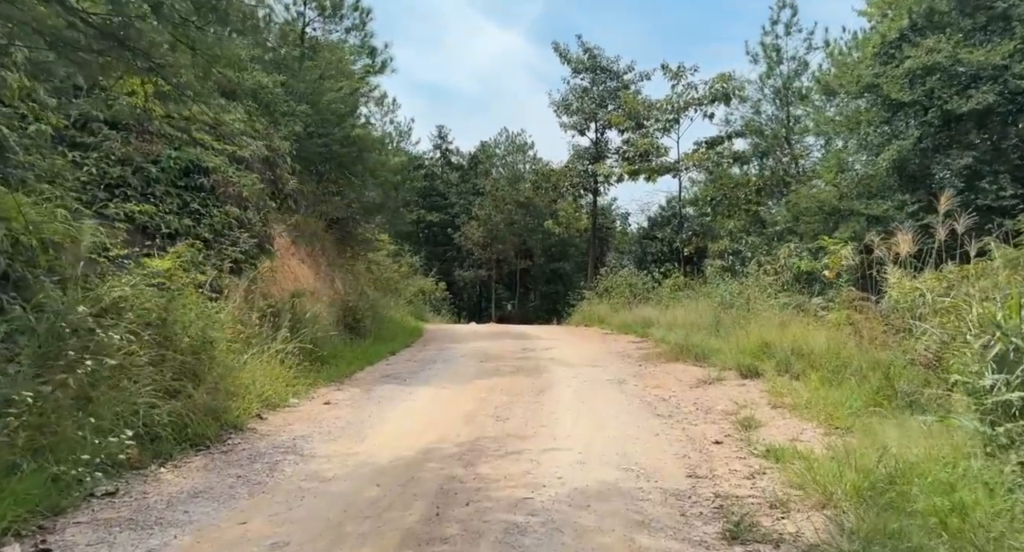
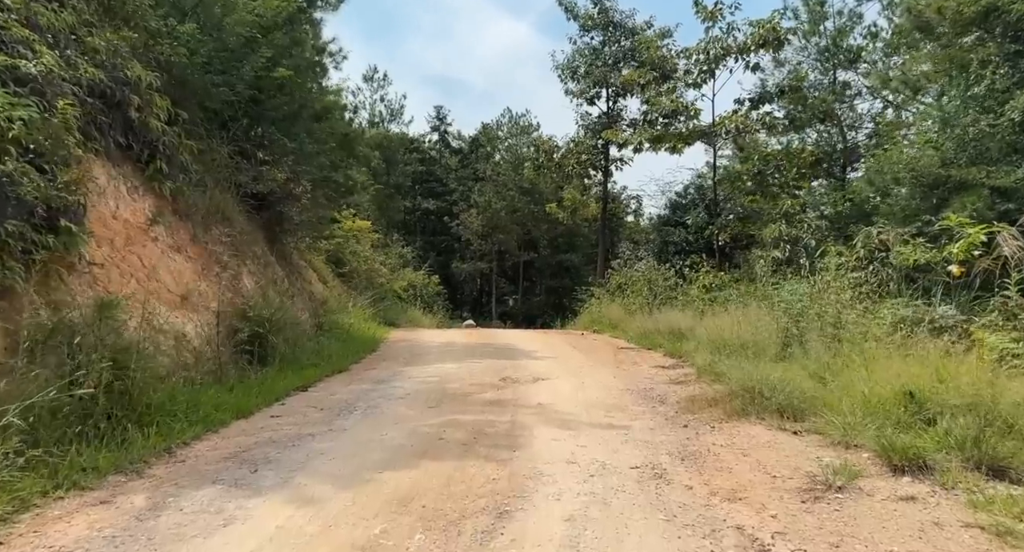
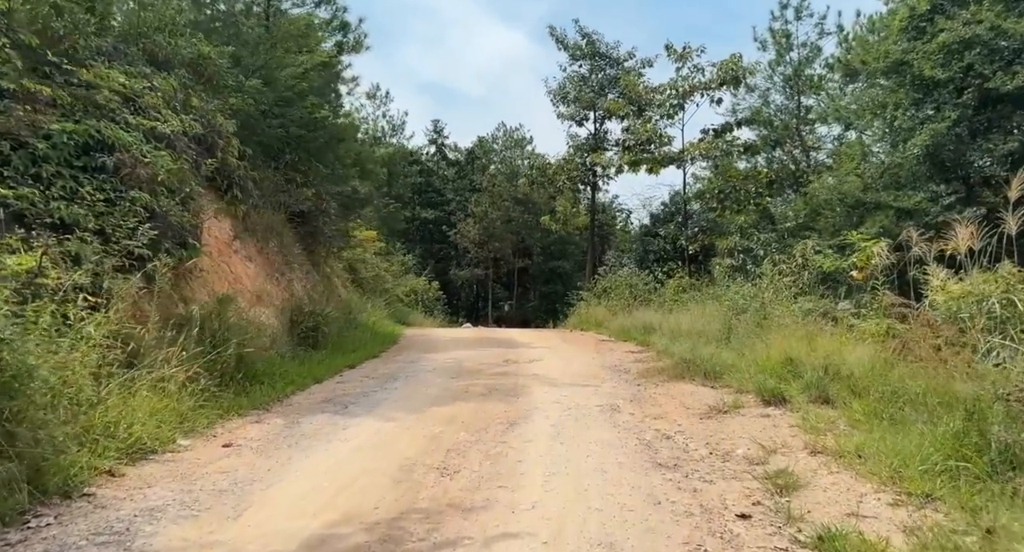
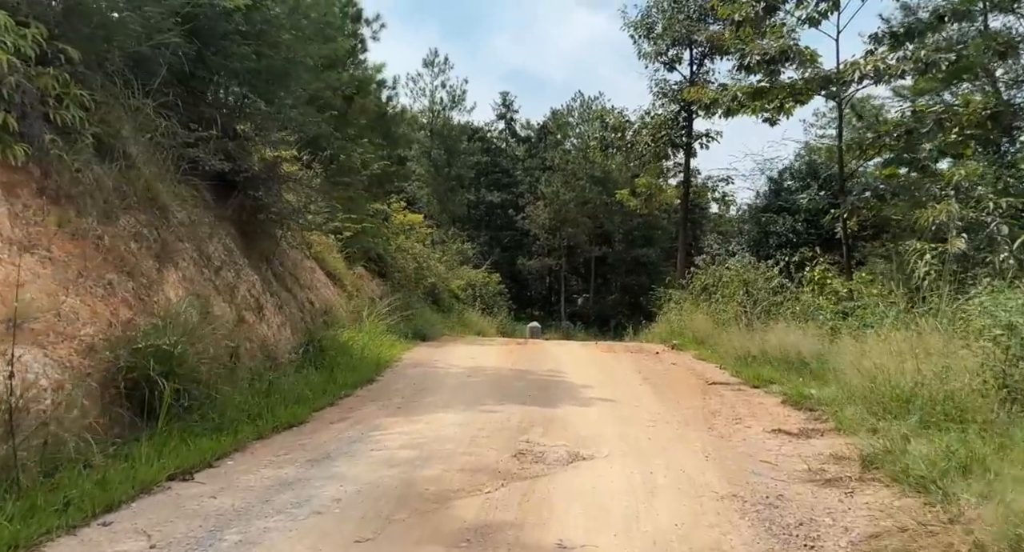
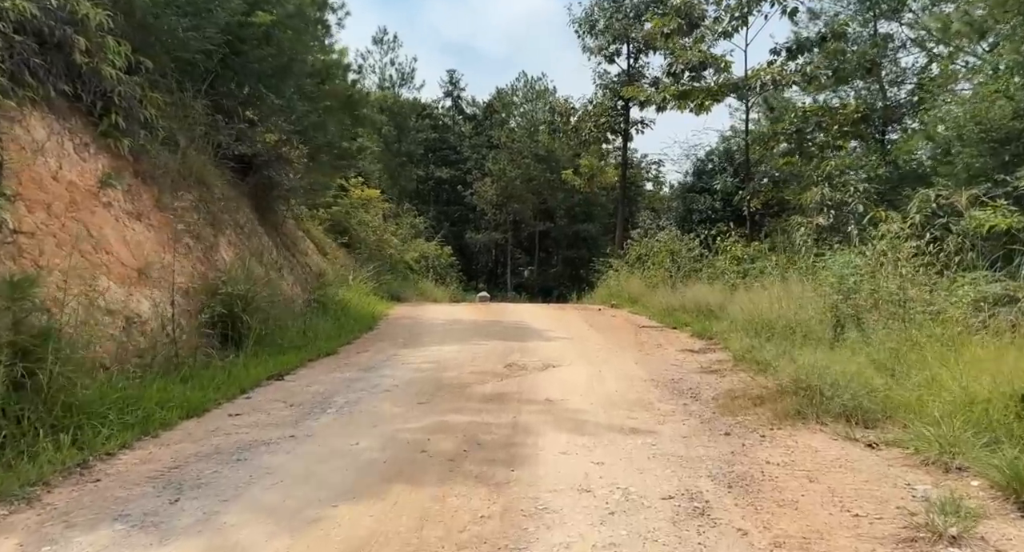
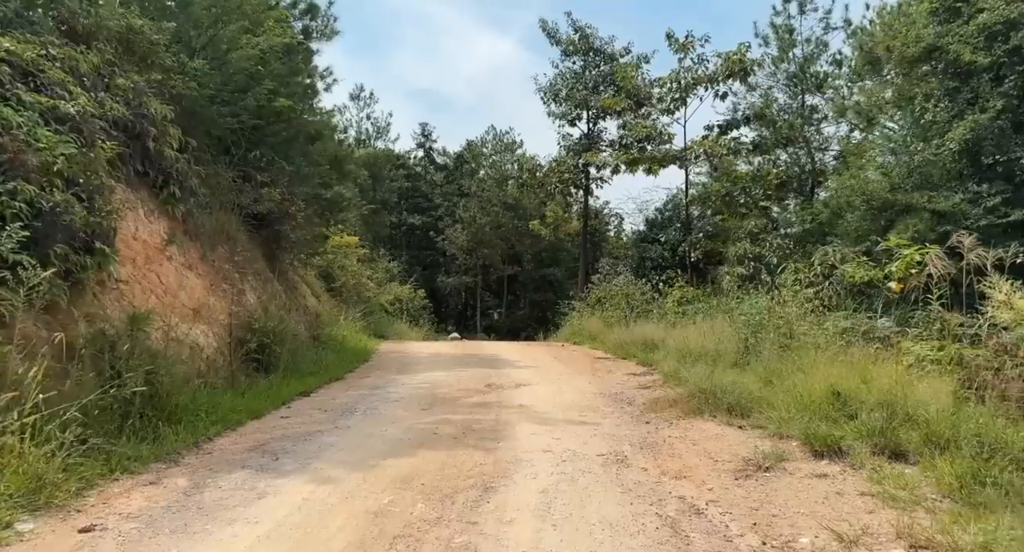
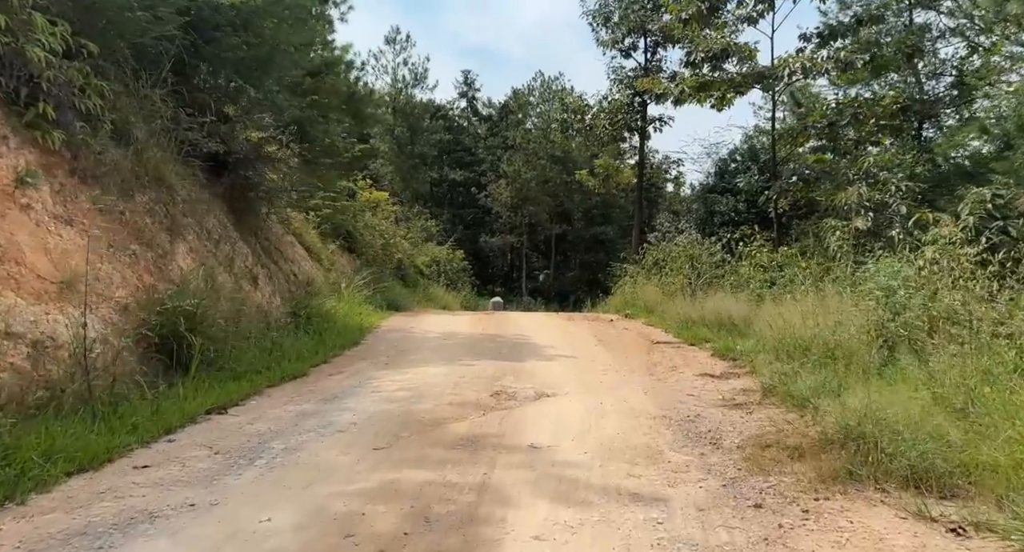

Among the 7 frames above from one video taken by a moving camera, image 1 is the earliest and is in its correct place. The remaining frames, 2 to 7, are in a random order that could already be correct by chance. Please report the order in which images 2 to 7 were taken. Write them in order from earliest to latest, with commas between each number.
3, 6, 2, 5, 7, 4
